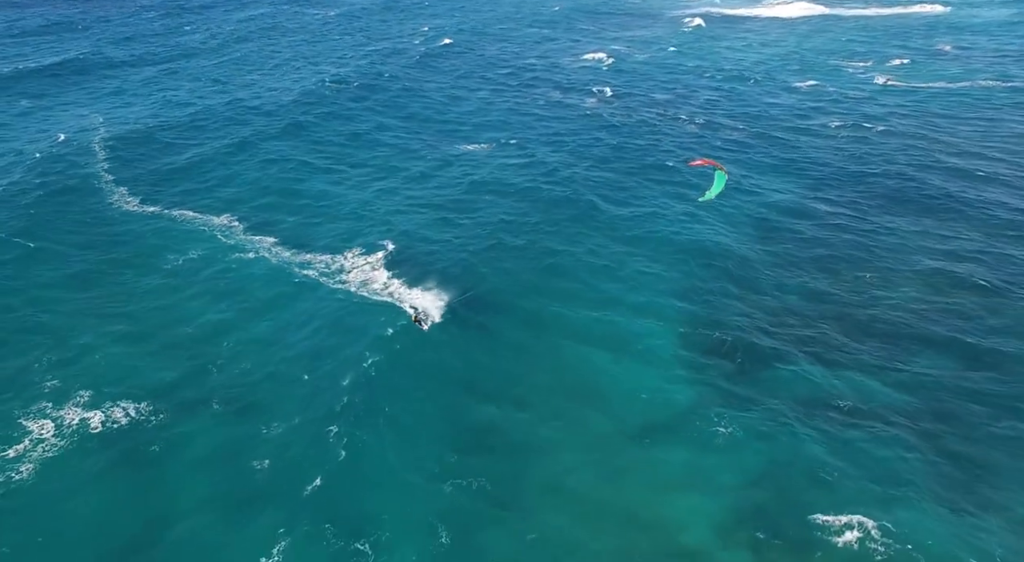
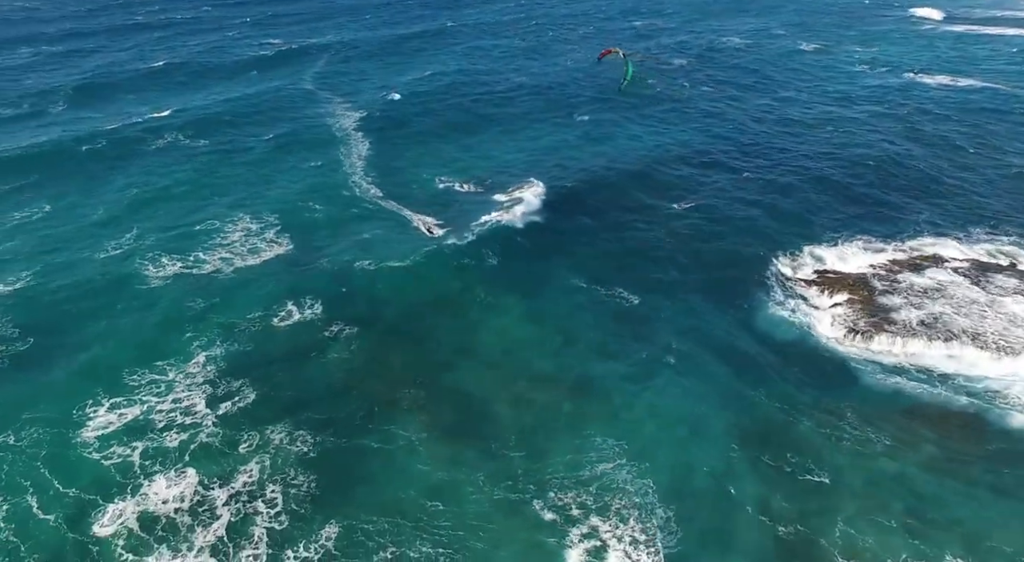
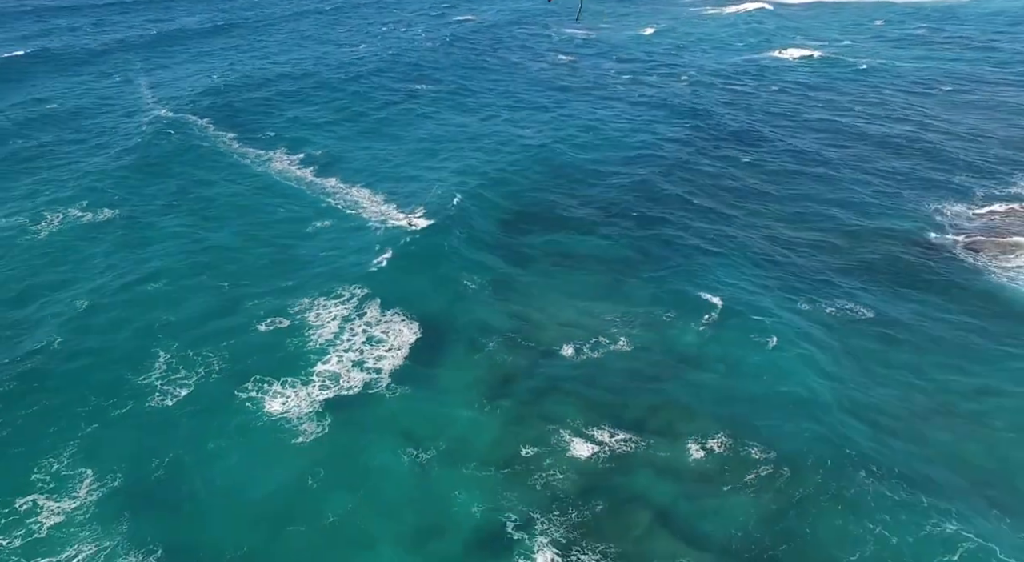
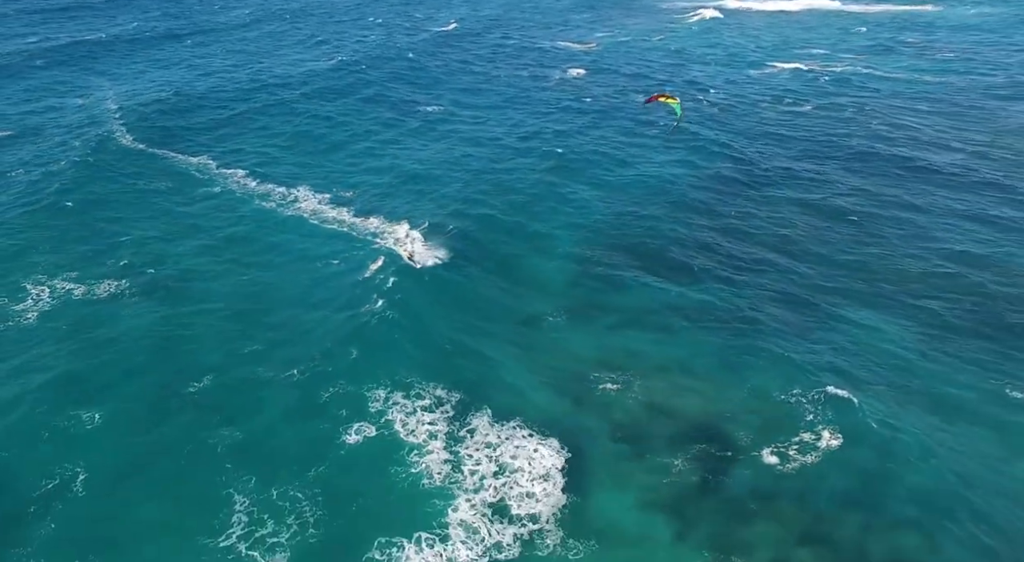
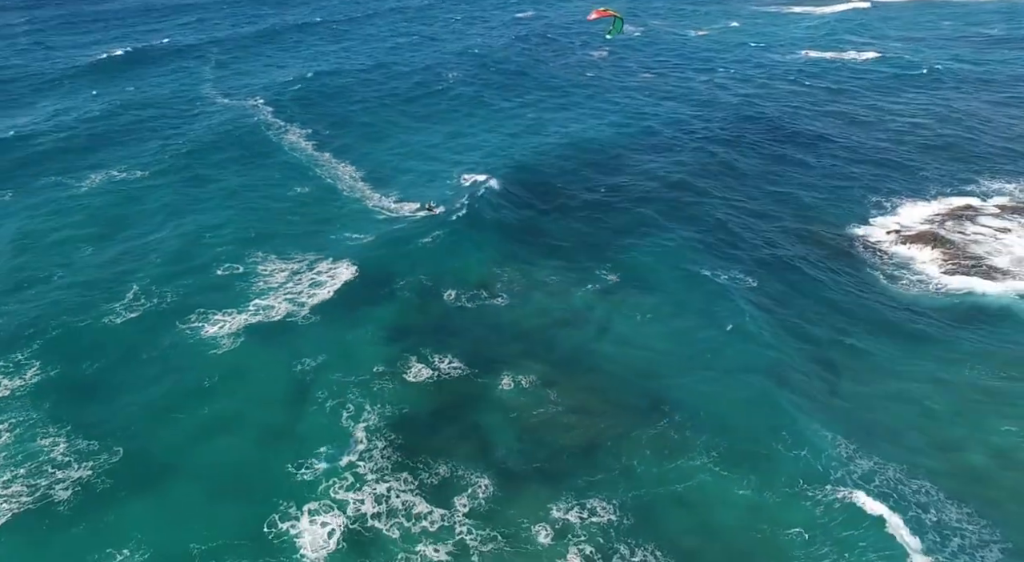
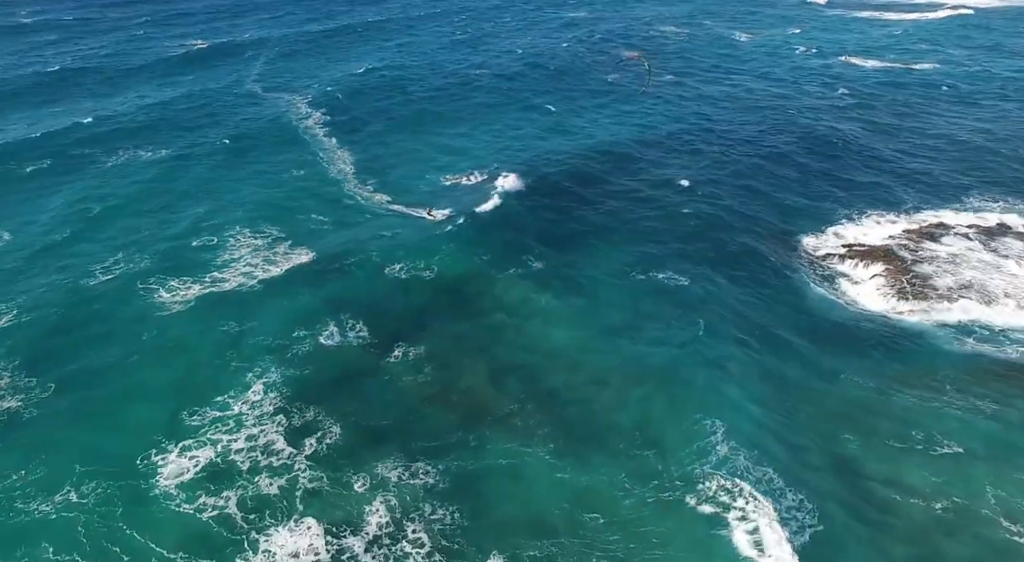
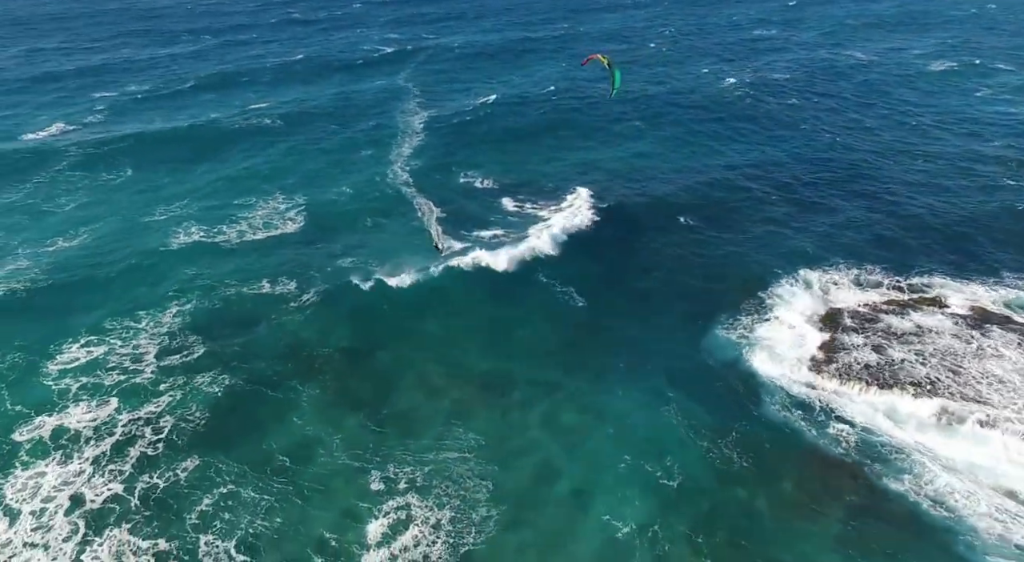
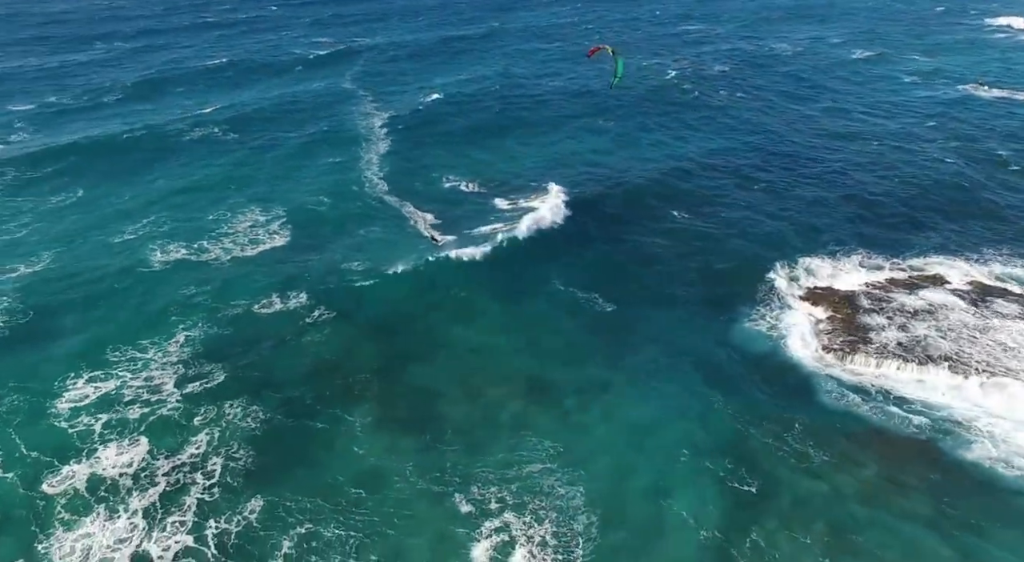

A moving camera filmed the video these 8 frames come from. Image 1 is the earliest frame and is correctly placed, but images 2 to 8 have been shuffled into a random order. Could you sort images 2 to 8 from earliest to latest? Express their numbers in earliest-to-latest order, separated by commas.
4, 3, 5, 6, 2, 8, 7
